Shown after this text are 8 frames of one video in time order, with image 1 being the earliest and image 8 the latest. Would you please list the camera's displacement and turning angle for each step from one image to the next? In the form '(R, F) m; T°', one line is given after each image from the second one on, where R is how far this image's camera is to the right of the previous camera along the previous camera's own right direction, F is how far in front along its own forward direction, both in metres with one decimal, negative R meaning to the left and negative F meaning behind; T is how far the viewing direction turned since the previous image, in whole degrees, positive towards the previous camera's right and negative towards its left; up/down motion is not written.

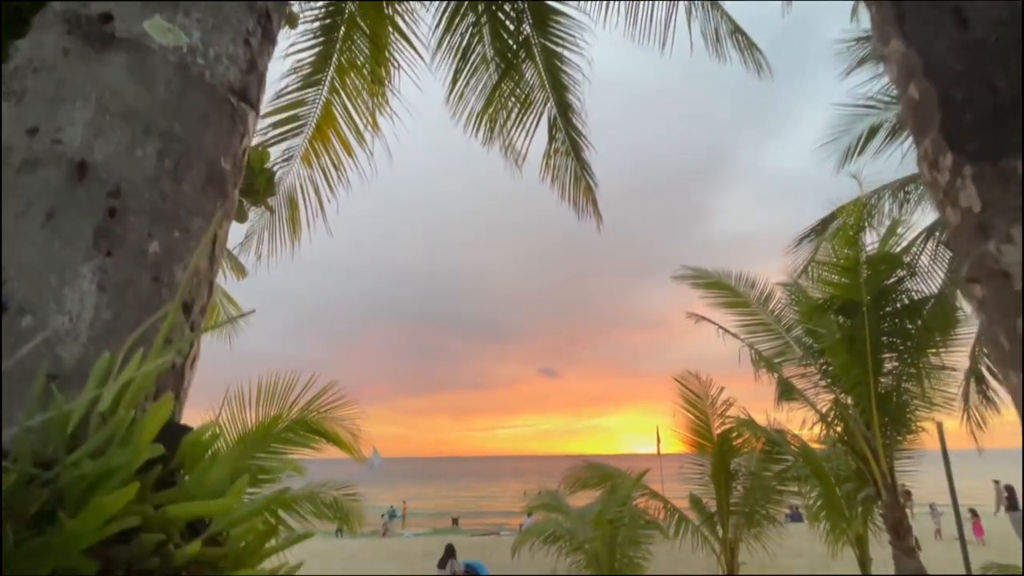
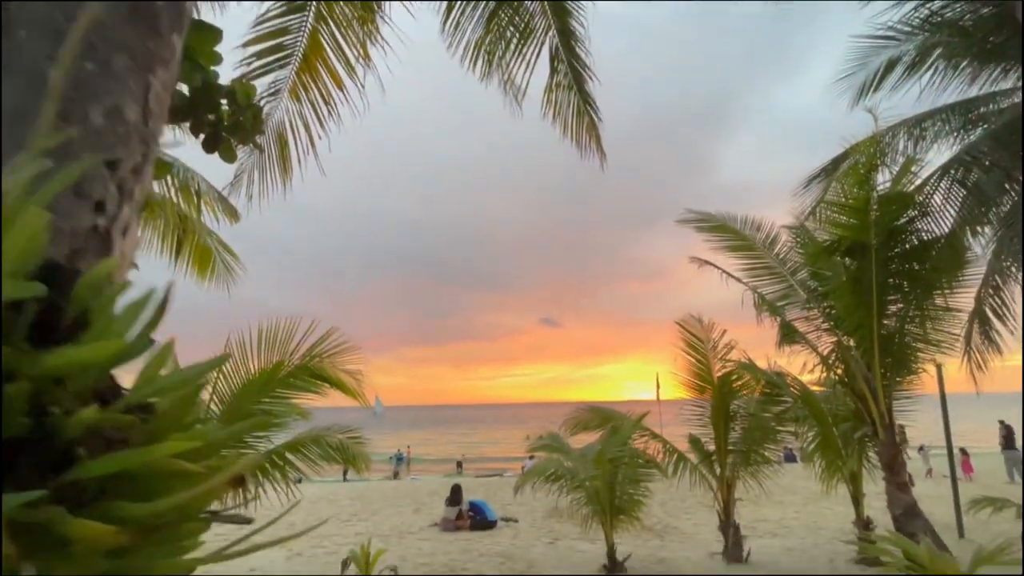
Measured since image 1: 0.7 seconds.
(0.0, 0.0) m; 0°
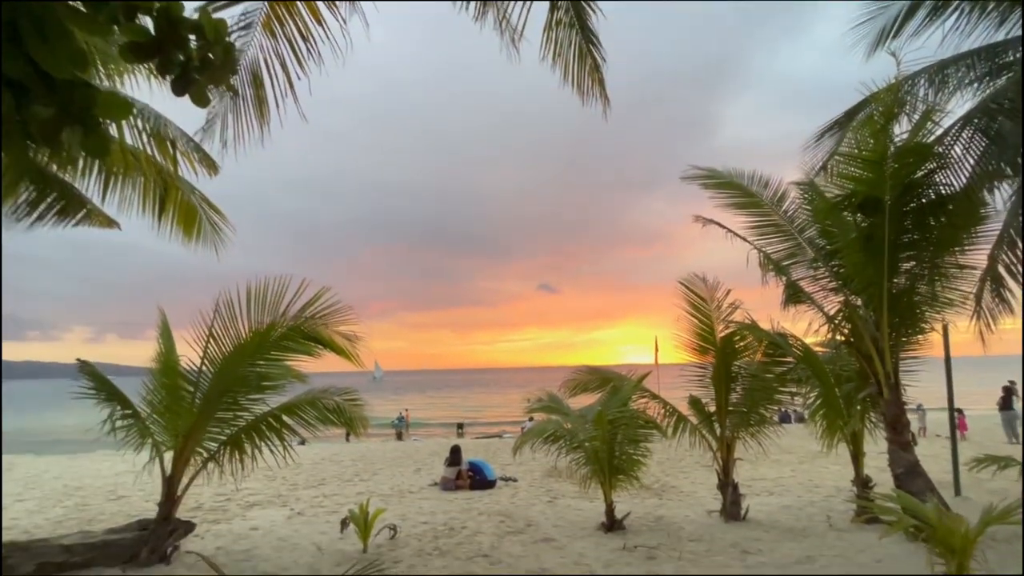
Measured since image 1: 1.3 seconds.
(0.0, +0.1) m; 0°
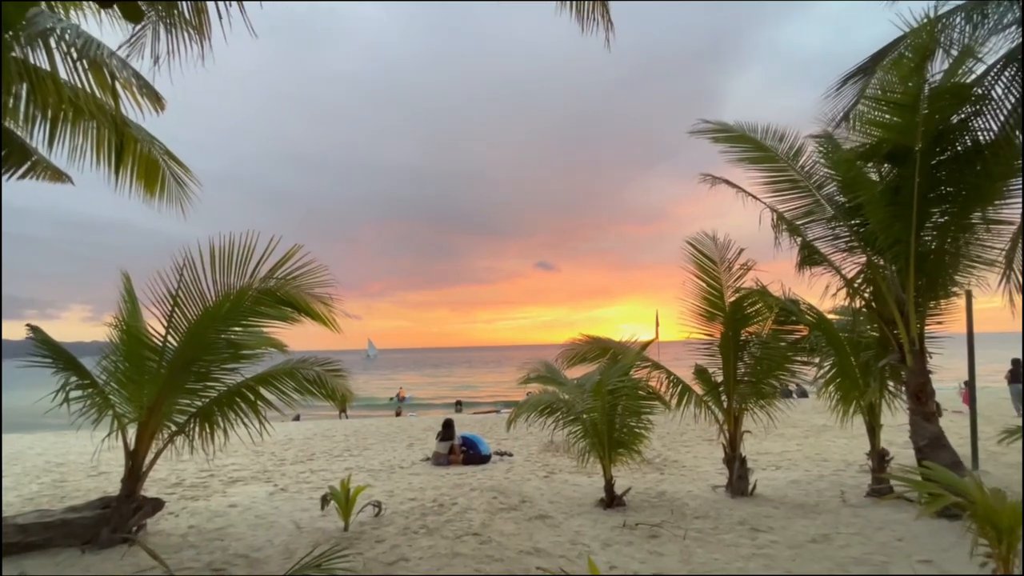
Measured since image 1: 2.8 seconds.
(+0.1, +0.4) m; 0°
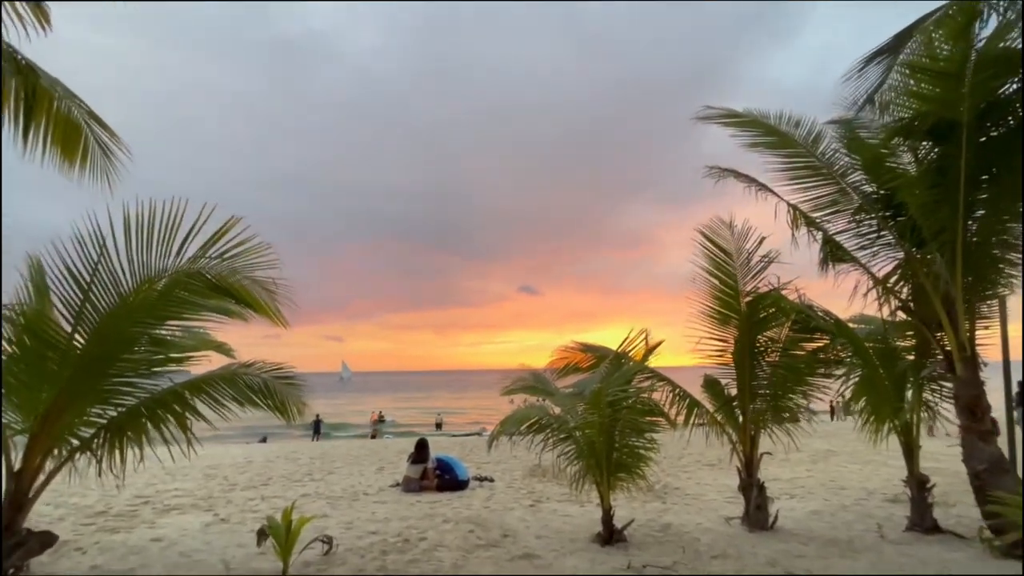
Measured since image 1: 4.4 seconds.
(0.0, +0.8) m; +1°
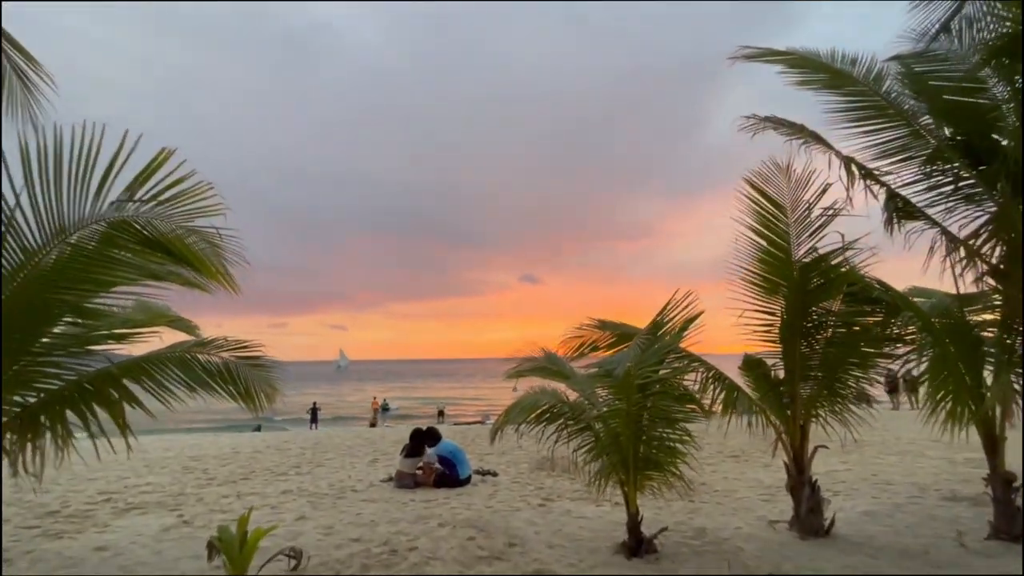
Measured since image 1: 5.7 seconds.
(0.0, +0.7) m; 0°
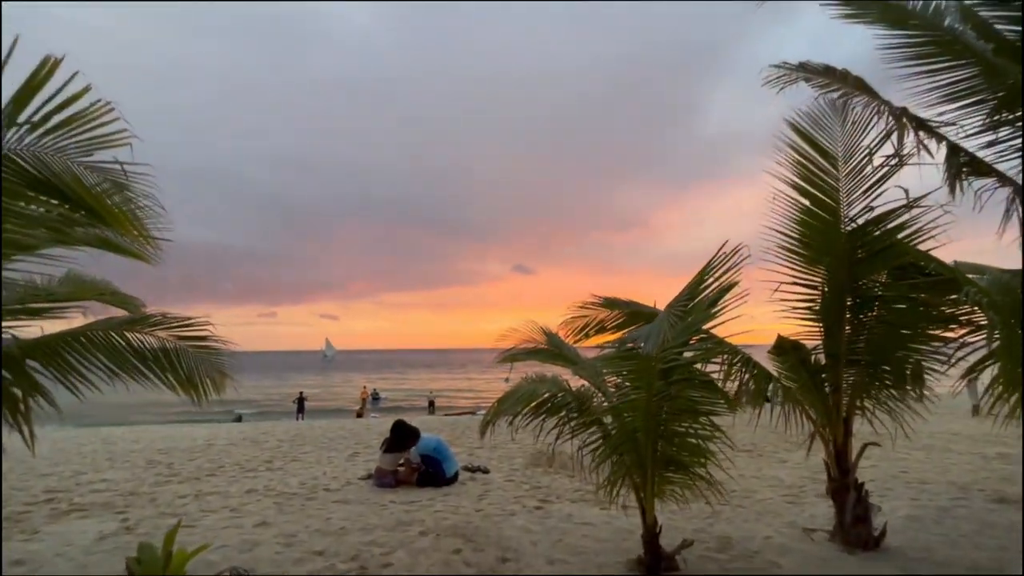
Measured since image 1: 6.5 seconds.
(0.0, +0.6) m; +1°
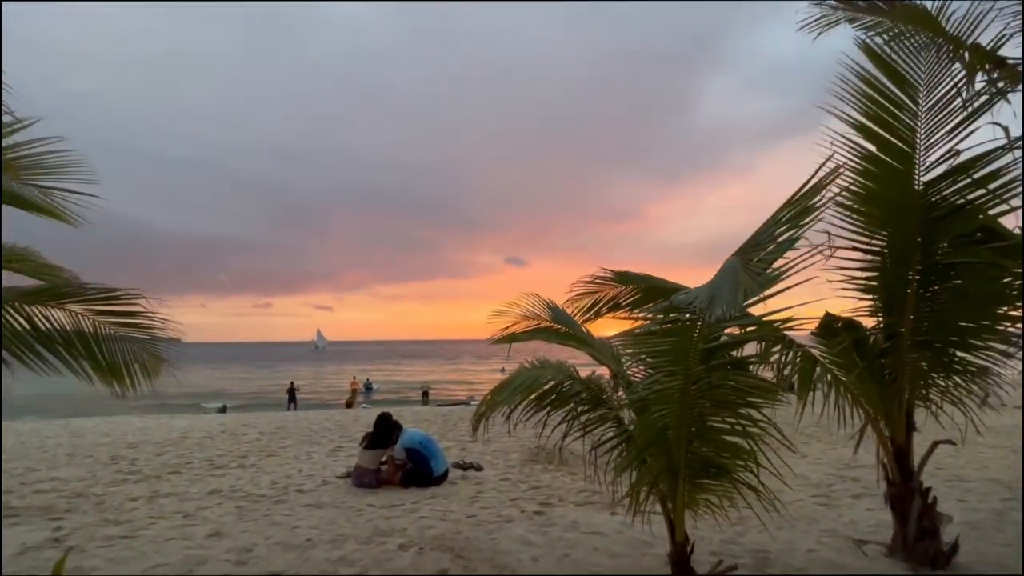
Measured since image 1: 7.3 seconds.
(0.0, +0.6) m; 0°
